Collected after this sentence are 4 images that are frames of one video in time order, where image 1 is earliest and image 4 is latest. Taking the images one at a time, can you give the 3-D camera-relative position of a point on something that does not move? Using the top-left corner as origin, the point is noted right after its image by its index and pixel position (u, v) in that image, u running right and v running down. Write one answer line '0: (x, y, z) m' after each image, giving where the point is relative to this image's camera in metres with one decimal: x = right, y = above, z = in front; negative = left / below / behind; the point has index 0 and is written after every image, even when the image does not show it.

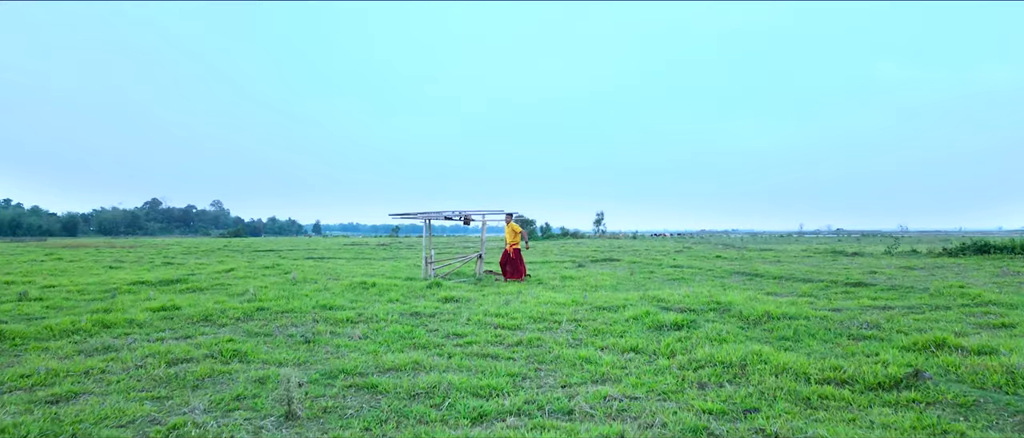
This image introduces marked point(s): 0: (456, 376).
0: (-0.3, -0.8, +4.0) m
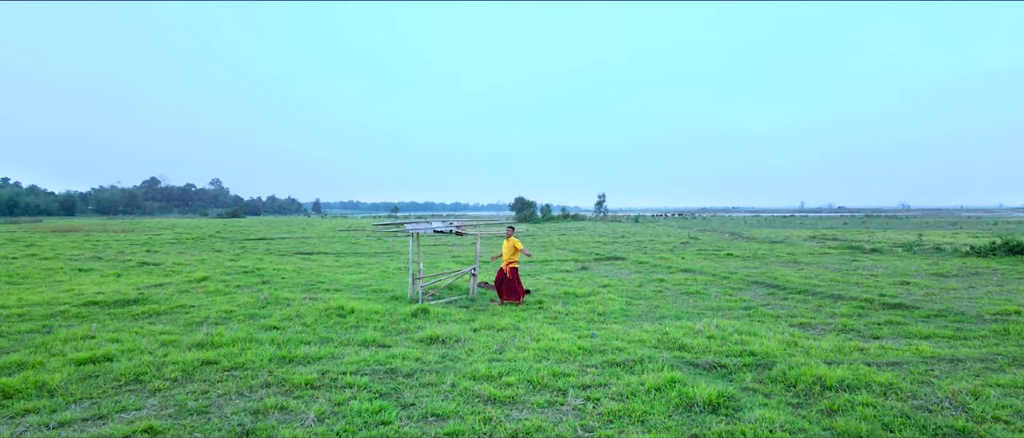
0: (-0.3, -1.1, +2.9) m
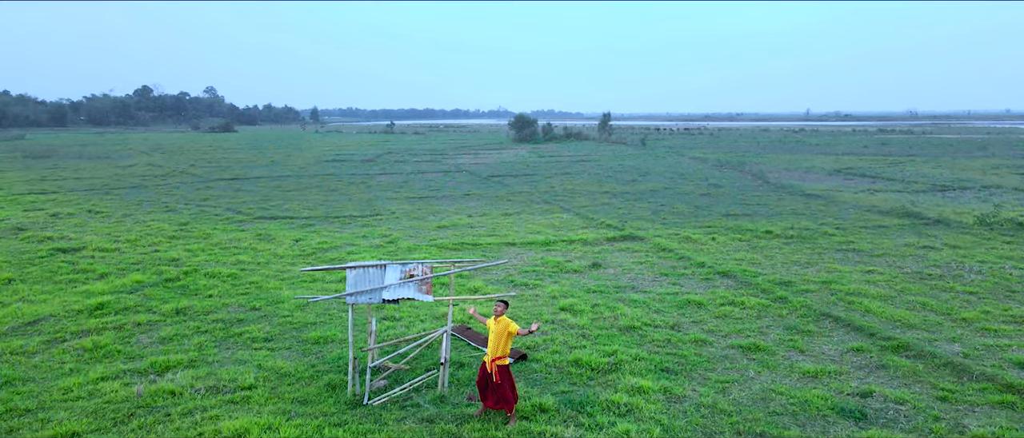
0: (-0.4, -2.4, 0.0) m
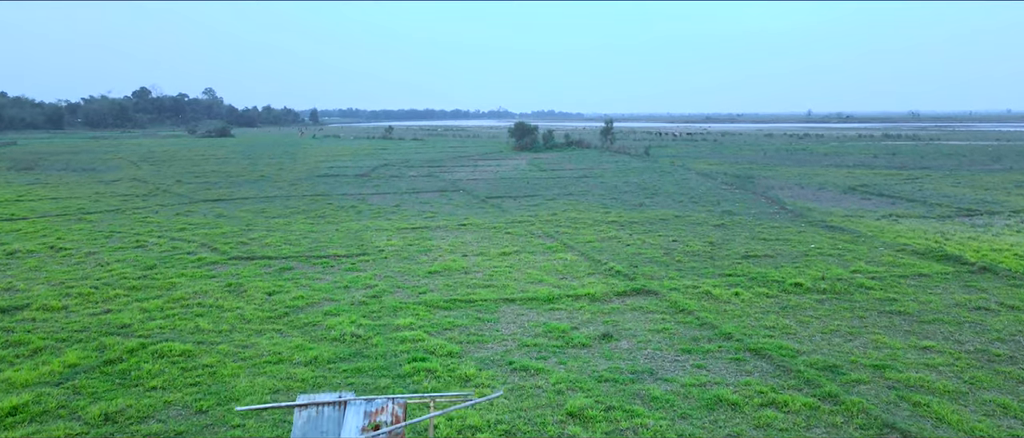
0: (-0.5, -3.3, -1.7) m
